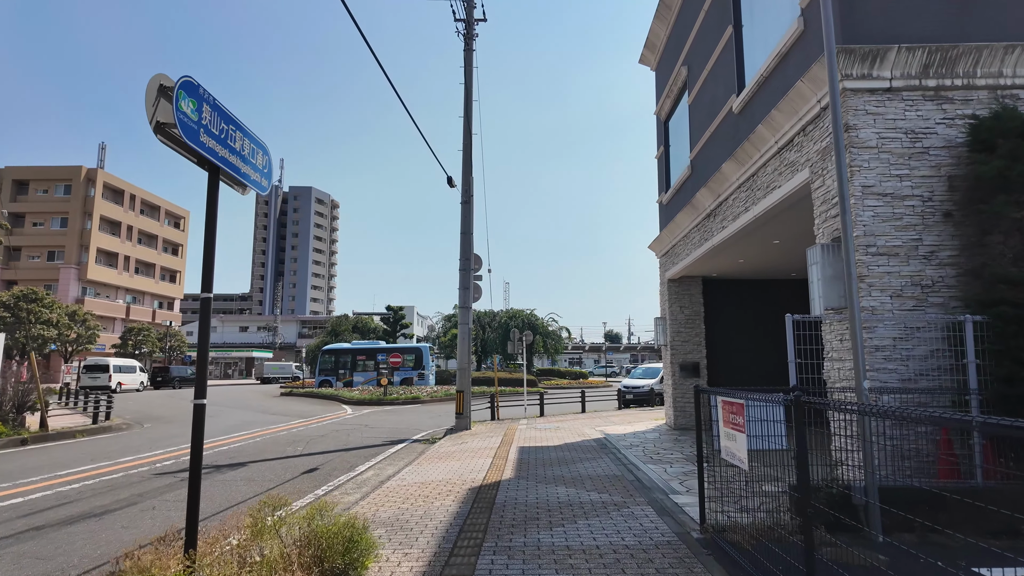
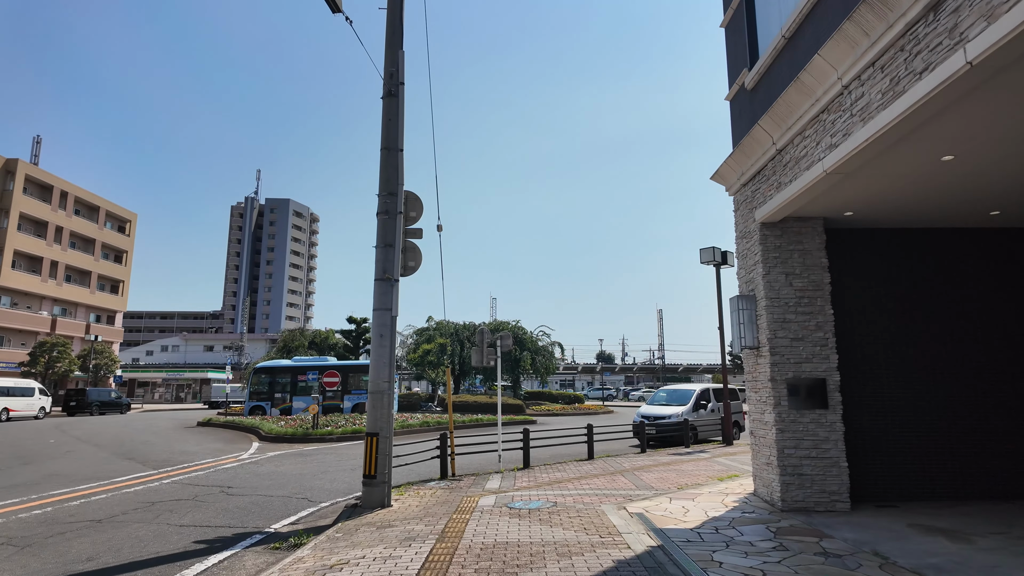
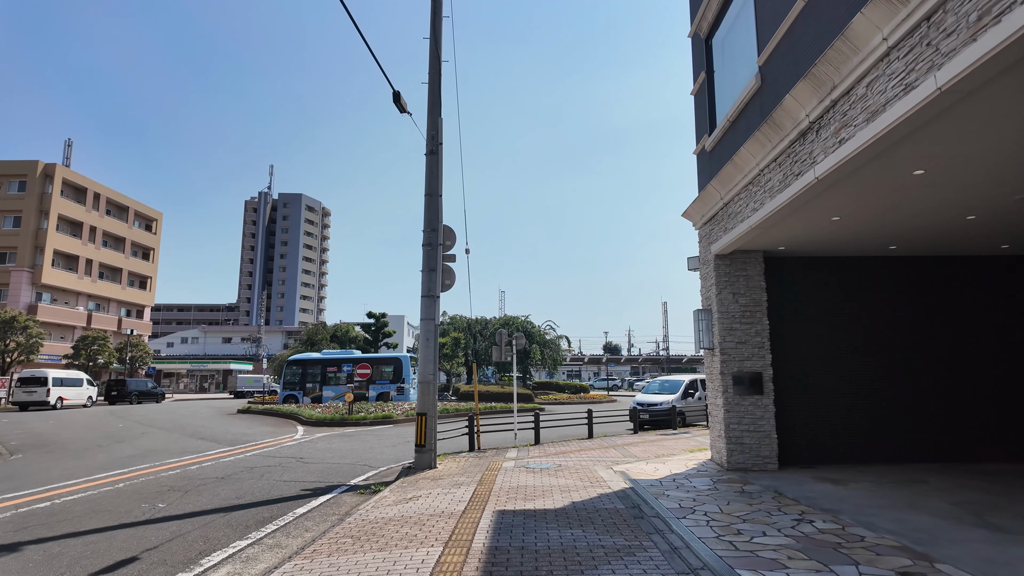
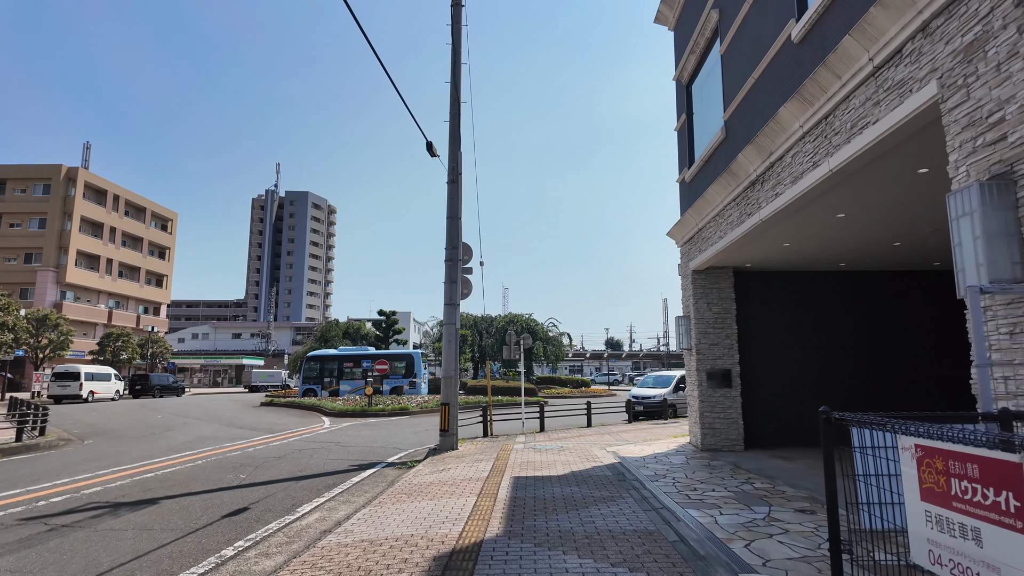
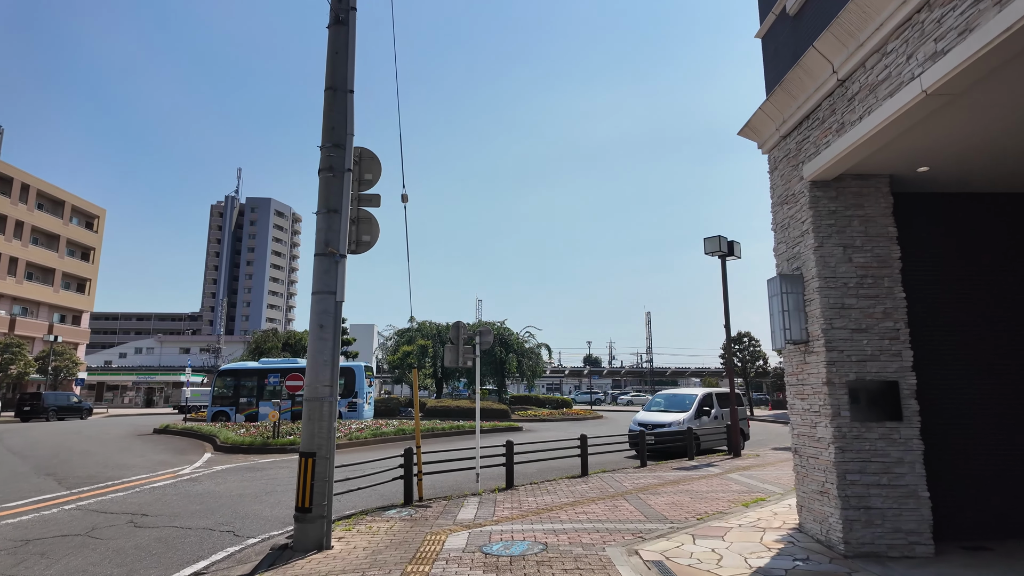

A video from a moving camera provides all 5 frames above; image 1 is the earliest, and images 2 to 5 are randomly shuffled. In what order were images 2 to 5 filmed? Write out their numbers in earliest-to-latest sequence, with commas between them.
4, 3, 2, 5
